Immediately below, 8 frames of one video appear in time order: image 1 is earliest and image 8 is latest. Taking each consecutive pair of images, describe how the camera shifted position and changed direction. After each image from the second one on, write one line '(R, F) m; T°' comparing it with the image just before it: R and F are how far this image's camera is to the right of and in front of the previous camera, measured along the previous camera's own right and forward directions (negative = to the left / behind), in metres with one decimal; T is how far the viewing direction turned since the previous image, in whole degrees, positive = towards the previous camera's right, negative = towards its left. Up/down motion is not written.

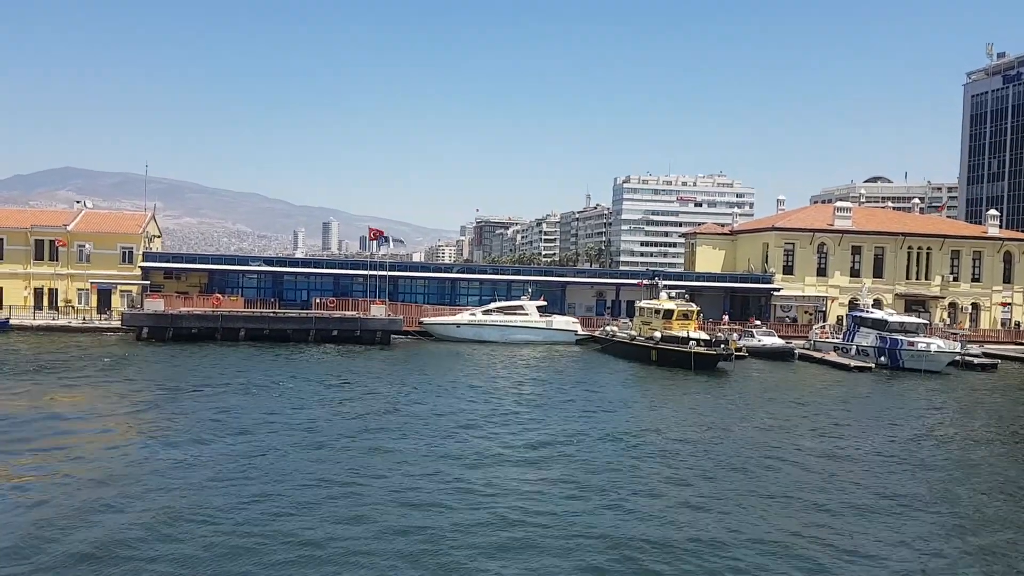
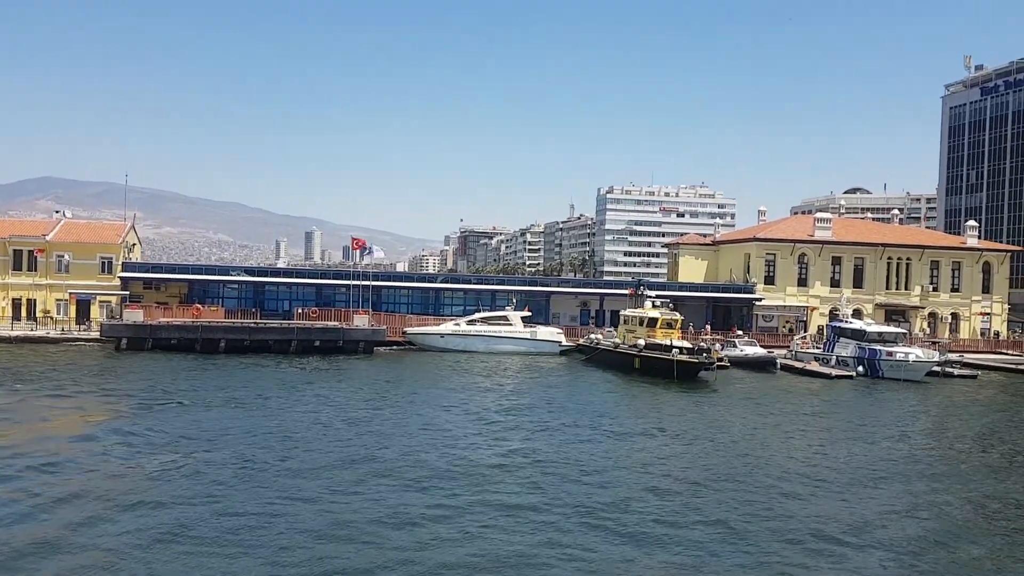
(+0.1, 0.0) m; +1°
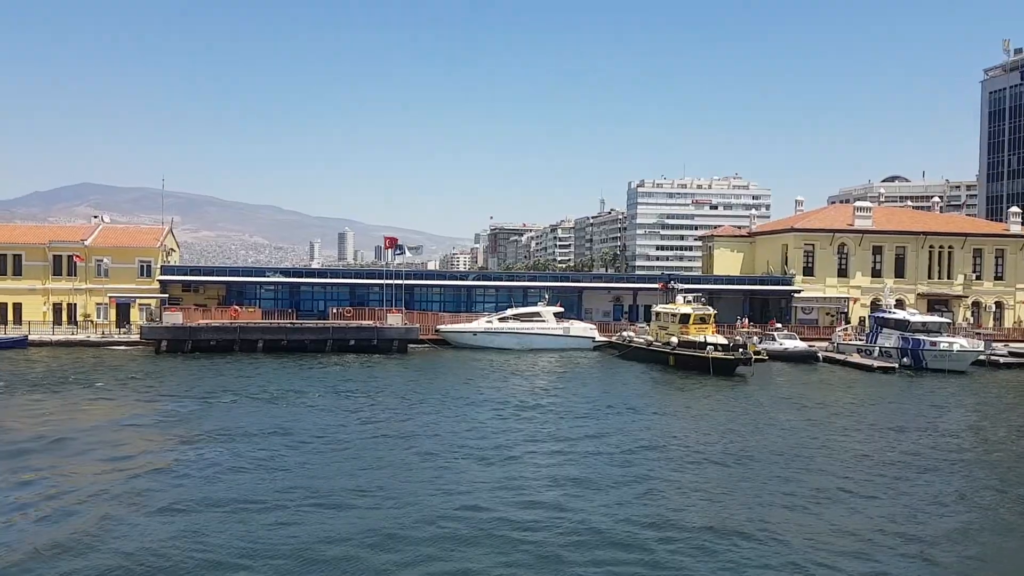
(-0.2, +0.2) m; -2°
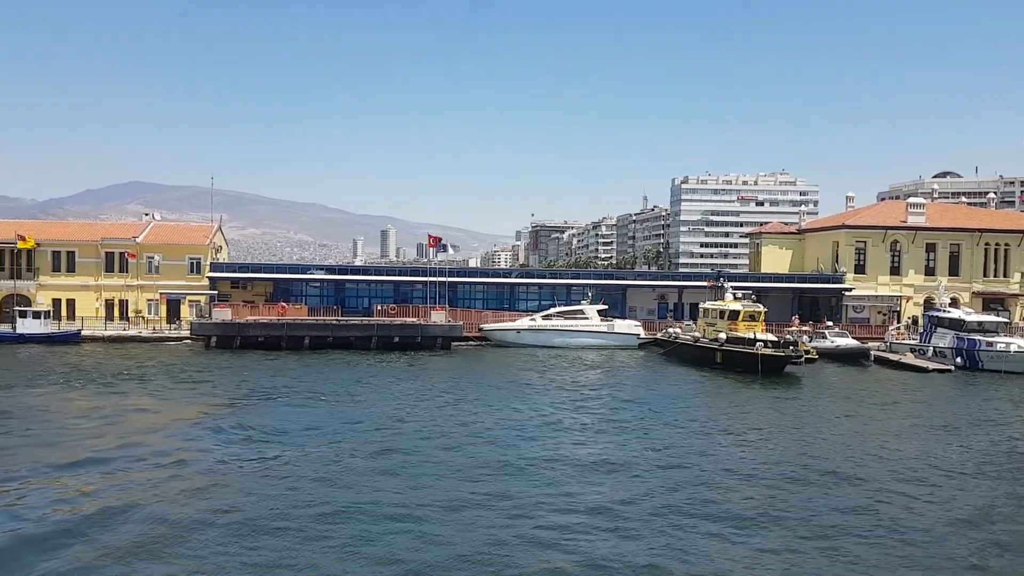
(-0.4, +0.1) m; -3°
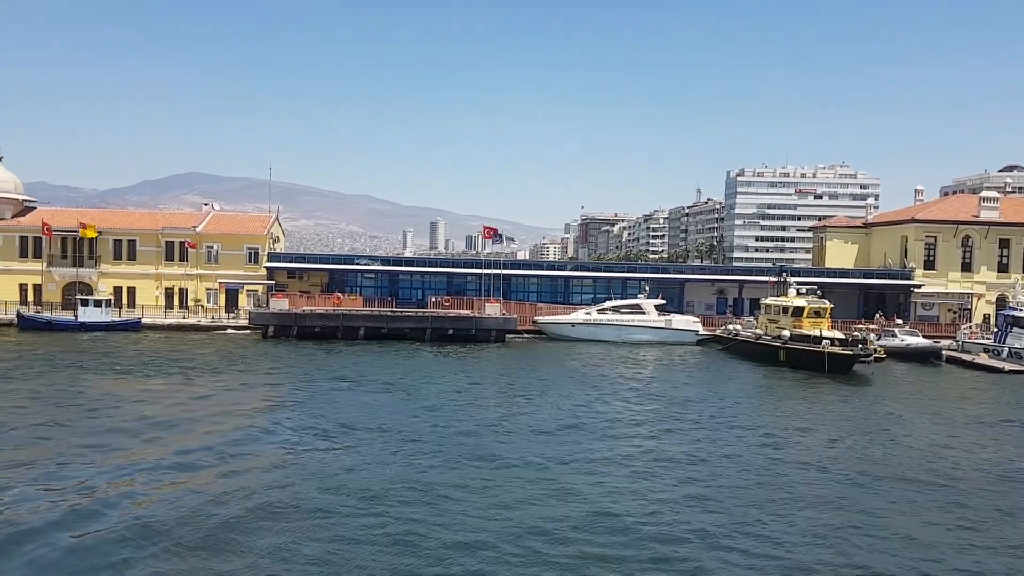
(-0.8, +0.4) m; -3°
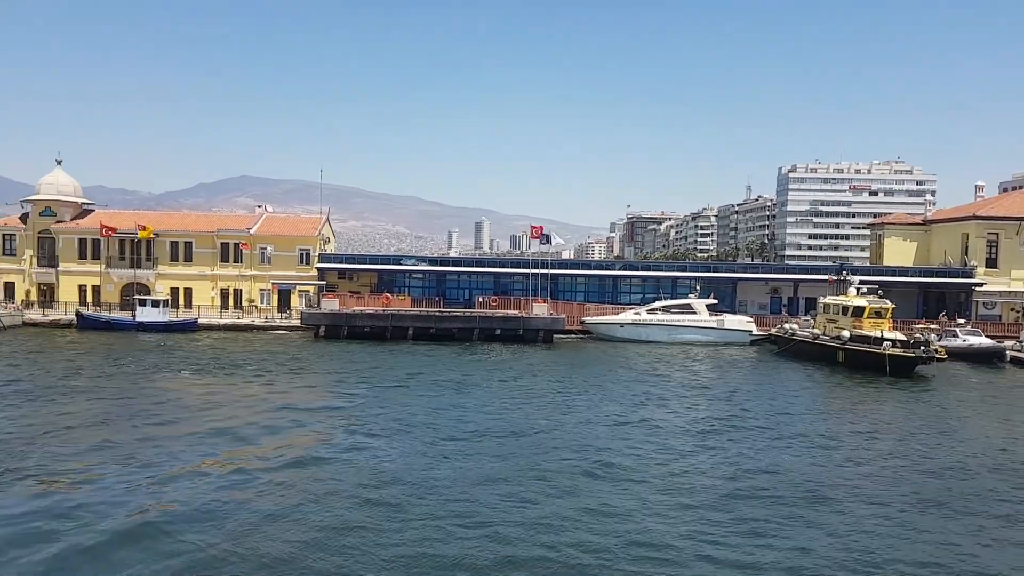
(-0.4, +0.2) m; -3°
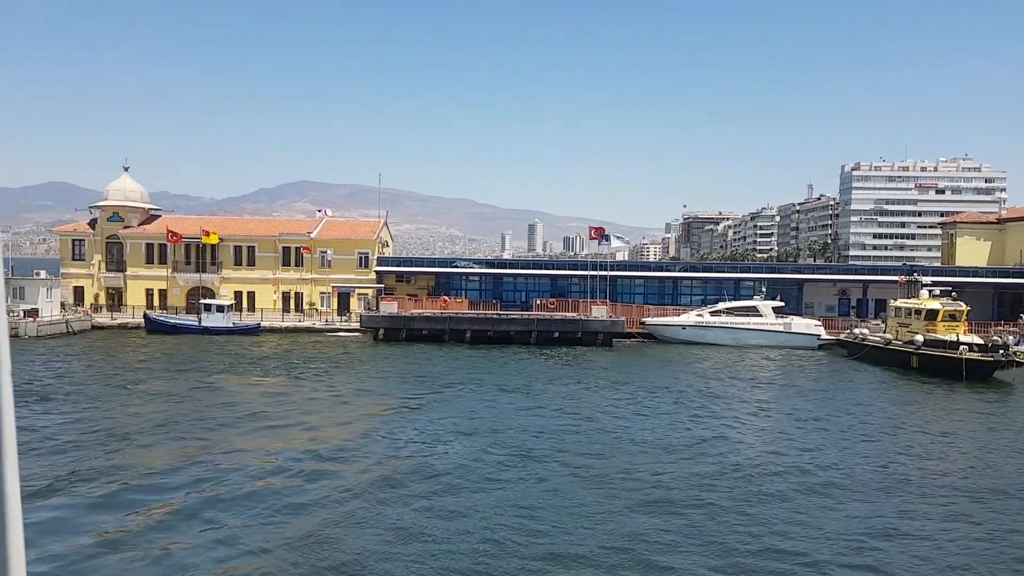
(-0.6, +0.4) m; -4°
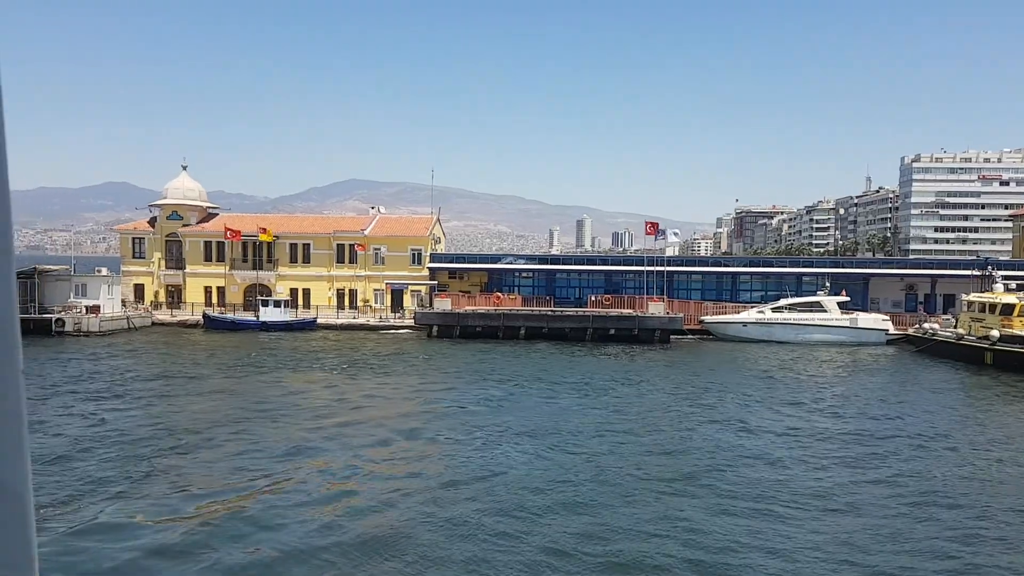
(-0.7, +0.5) m; -3°
